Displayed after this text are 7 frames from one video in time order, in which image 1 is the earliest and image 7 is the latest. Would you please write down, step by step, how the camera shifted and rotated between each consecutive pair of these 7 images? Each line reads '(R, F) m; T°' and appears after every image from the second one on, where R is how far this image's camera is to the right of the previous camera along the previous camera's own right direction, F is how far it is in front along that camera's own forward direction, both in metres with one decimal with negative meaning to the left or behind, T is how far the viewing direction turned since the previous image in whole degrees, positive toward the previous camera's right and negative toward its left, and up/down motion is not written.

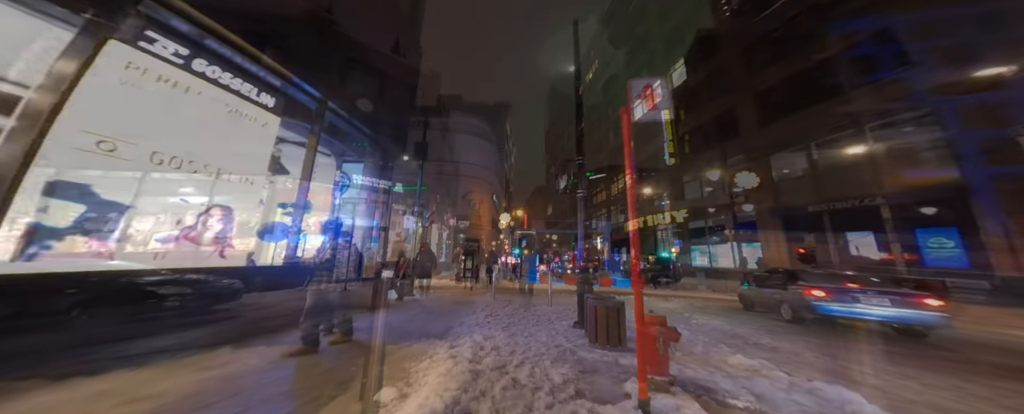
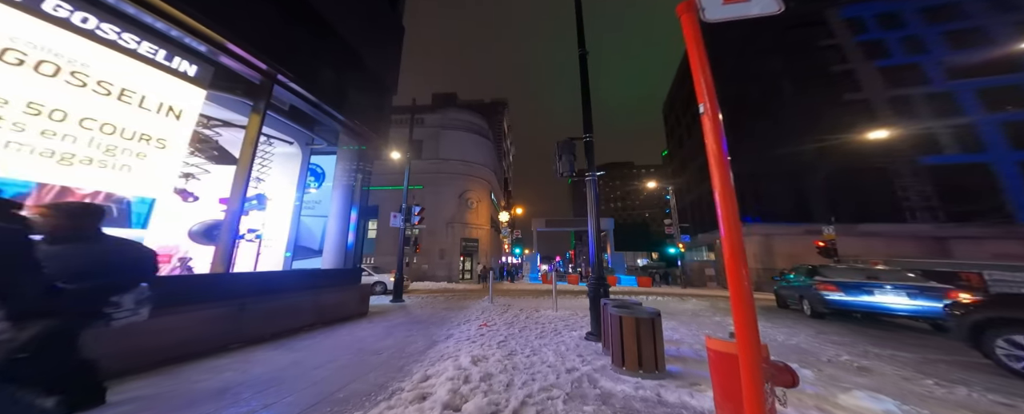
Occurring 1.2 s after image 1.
(+0.1, +1.3) m; 0°
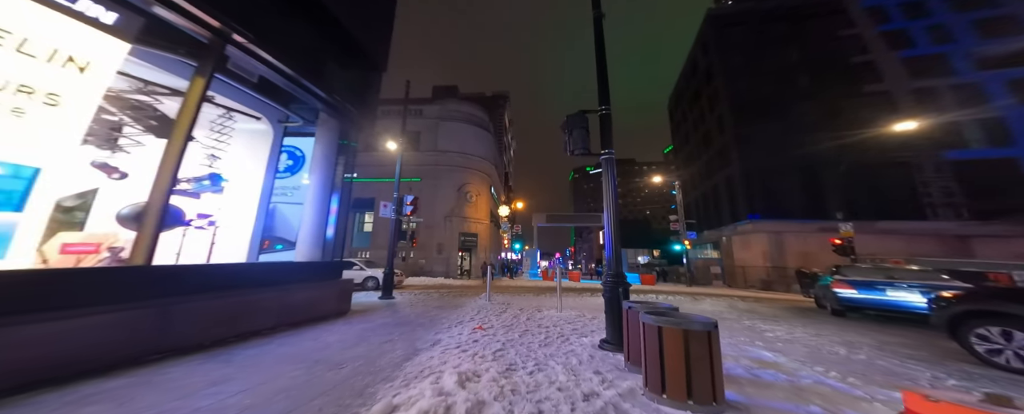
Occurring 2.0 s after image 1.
(0.0, +1.0) m; 0°
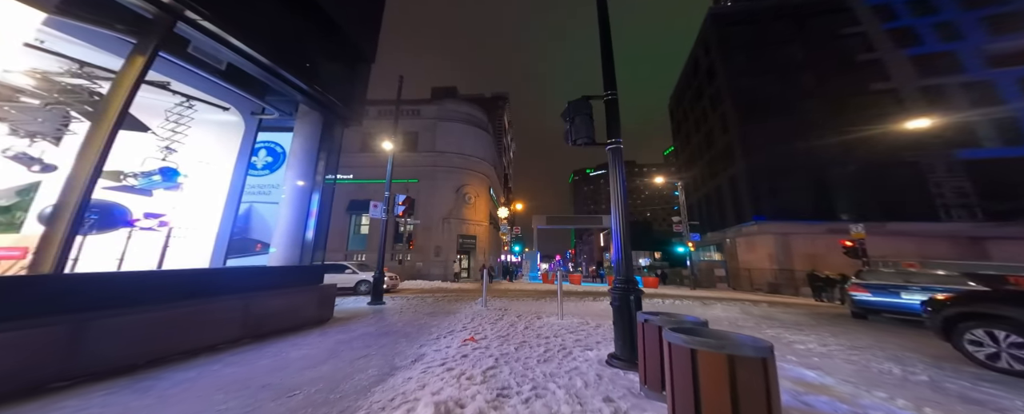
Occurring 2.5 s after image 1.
(+0.1, +0.6) m; 0°
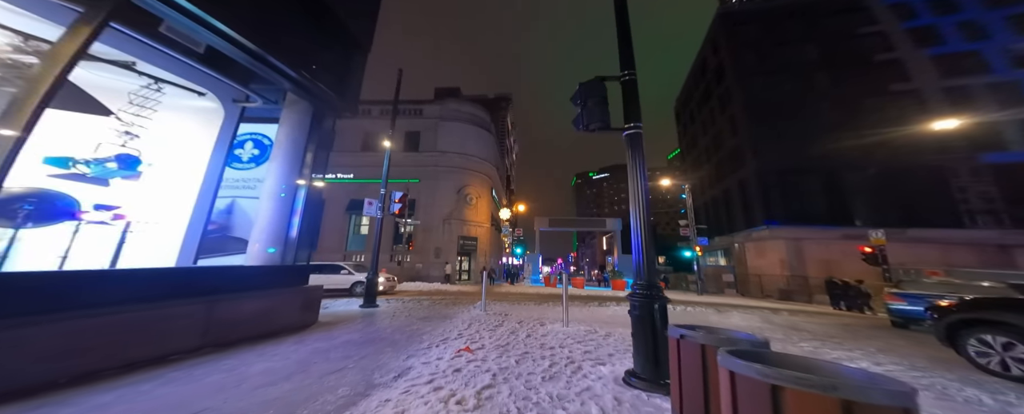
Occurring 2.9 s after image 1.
(0.0, +0.6) m; 0°
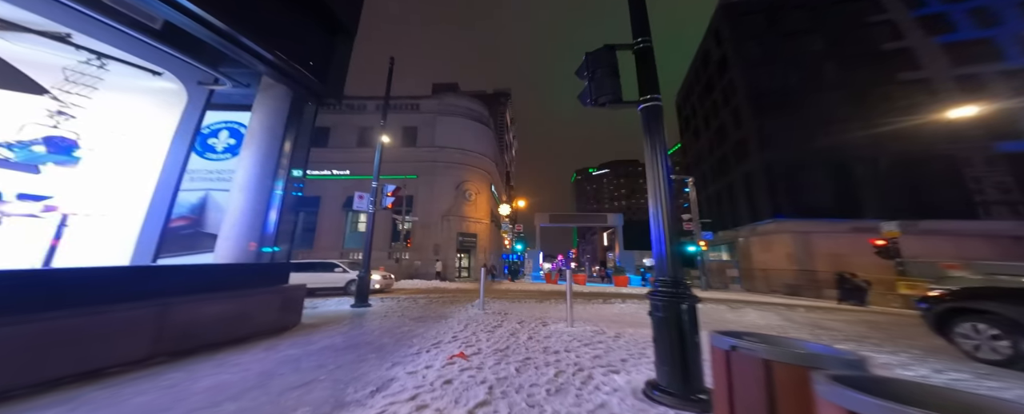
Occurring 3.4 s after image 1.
(0.0, +0.6) m; 0°
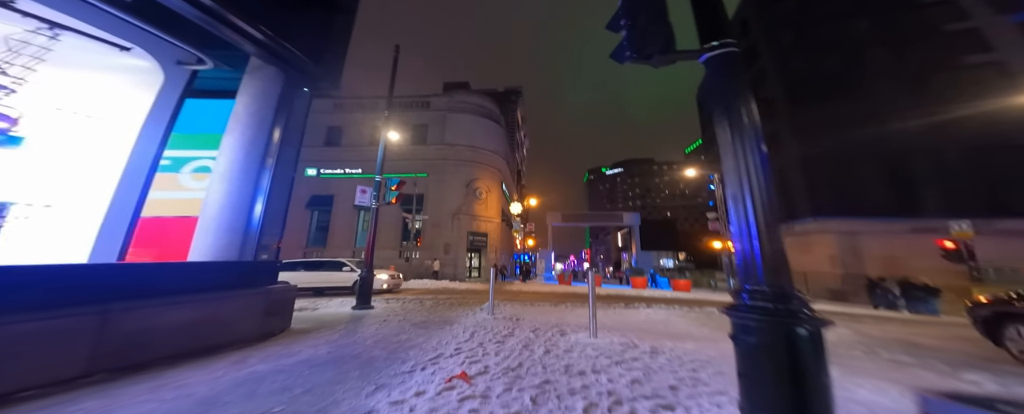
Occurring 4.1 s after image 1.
(0.0, +0.9) m; -2°
